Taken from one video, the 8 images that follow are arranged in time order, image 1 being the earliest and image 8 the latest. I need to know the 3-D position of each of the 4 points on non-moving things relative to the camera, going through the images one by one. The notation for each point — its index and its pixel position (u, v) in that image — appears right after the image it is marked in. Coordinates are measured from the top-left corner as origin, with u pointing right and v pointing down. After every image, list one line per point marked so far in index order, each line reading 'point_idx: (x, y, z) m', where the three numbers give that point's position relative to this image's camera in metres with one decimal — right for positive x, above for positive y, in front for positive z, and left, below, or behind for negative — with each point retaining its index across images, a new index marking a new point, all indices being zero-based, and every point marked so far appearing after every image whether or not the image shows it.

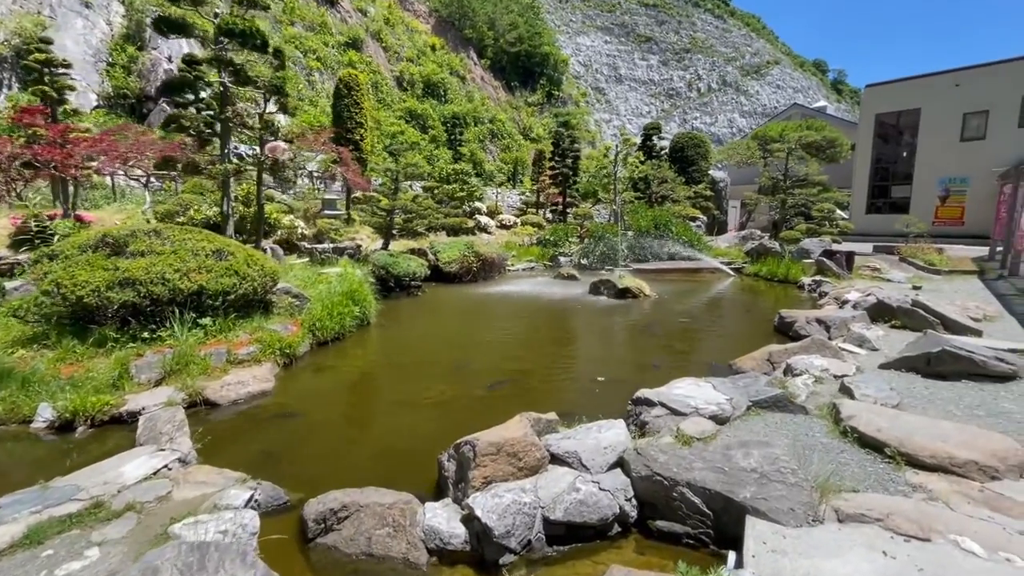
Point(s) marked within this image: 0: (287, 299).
0: (-3.3, -0.2, +7.0) m
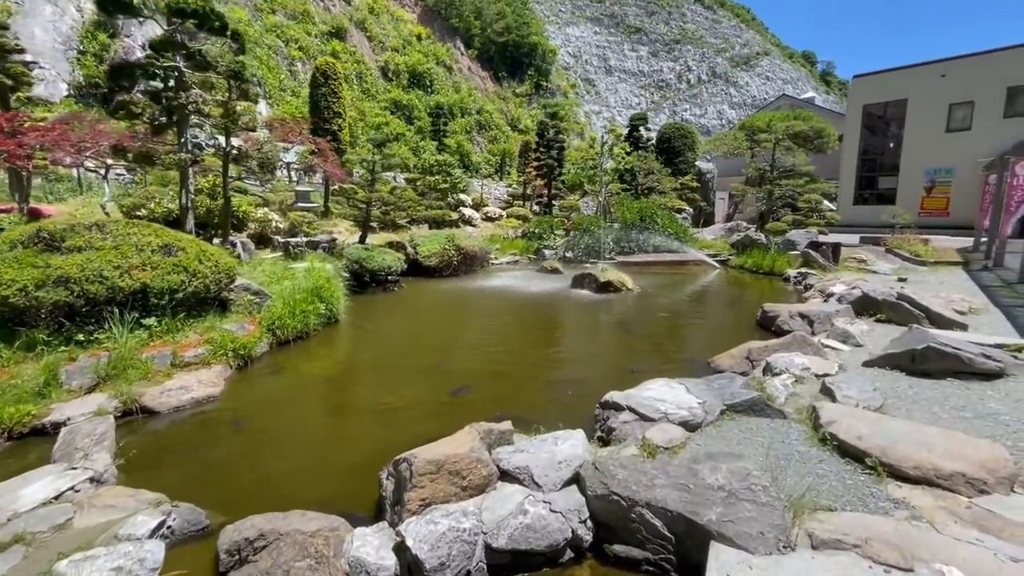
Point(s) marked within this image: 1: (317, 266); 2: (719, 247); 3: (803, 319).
0: (-3.7, -0.1, +6.7) m
1: (-4.0, +0.4, +9.4) m
2: (+7.7, +1.5, +17.7) m
3: (+4.2, -0.4, +6.9) m
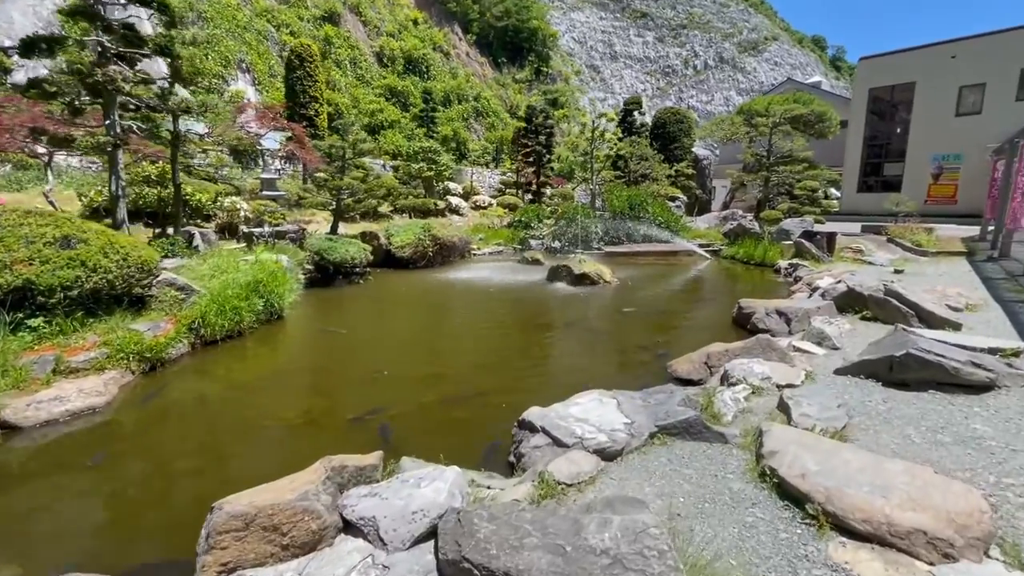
0: (-4.4, -0.1, +6.1) m
1: (-4.7, +0.6, +8.8) m
2: (+7.1, +1.8, +17.0) m
3: (+3.5, -0.4, +6.3) m
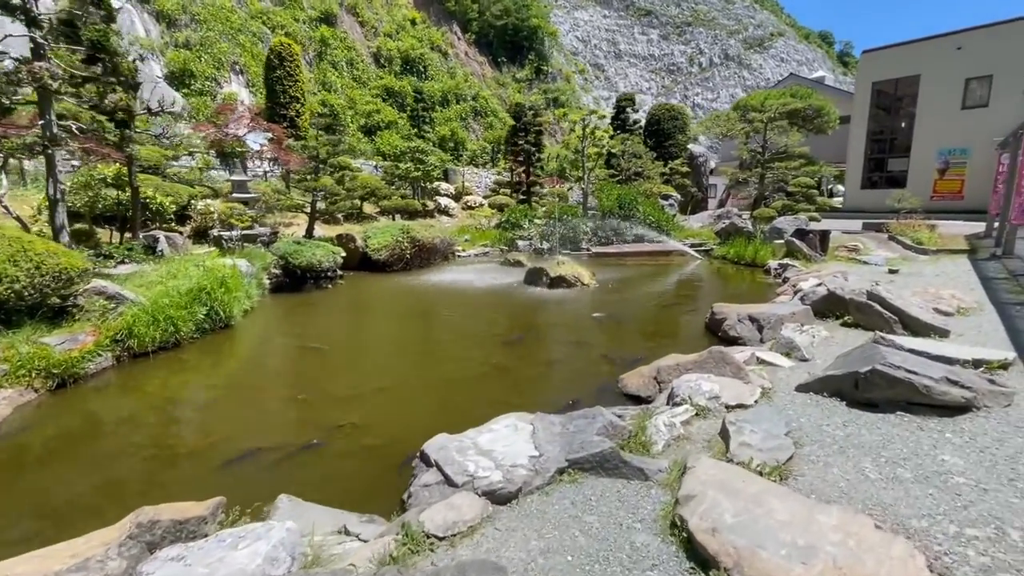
0: (-5.0, -0.2, +5.8) m
1: (-5.2, +0.4, +8.5) m
2: (+6.6, +1.8, +16.5) m
3: (+2.9, -0.4, +5.8) m
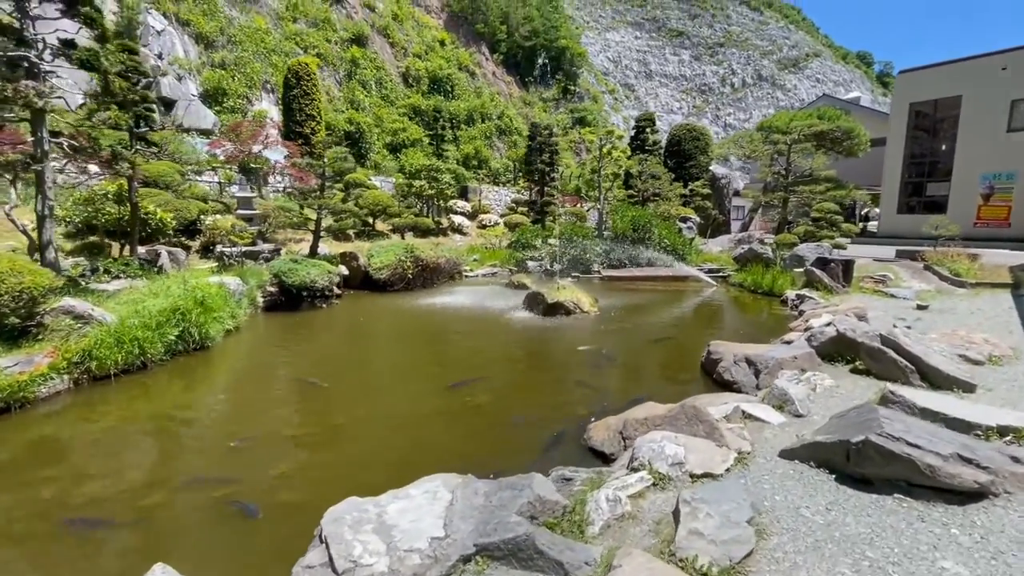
0: (-5.3, -0.4, +5.7) m
1: (-5.4, +0.1, +8.4) m
2: (+7.0, +0.9, +15.8) m
3: (+2.6, -0.9, +5.3) m
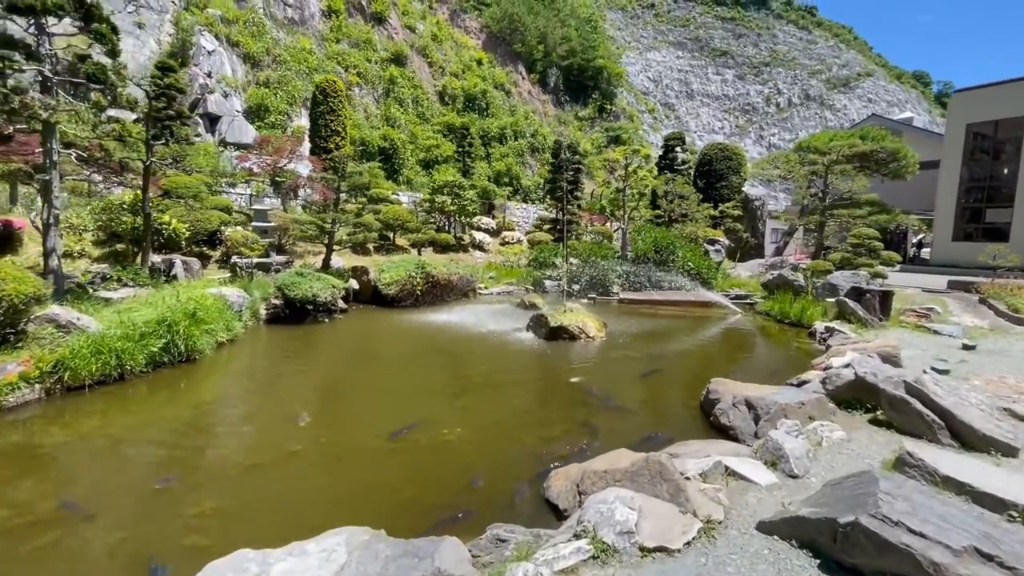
0: (-5.5, -0.5, +5.7) m
1: (-5.4, -0.1, +8.4) m
2: (+7.5, +0.1, +14.9) m
3: (+2.3, -1.2, +4.7) m
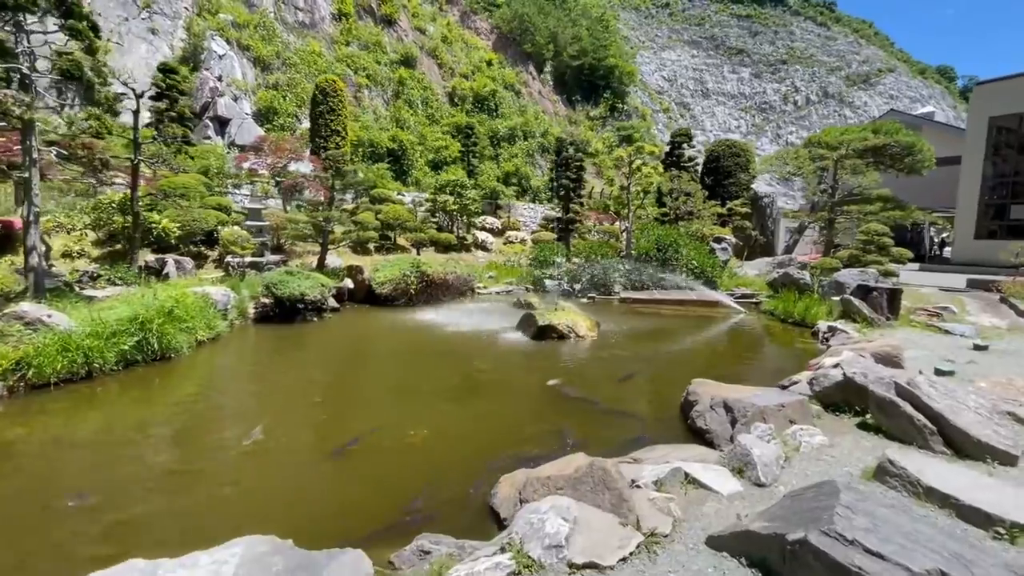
0: (-5.8, -0.5, +5.6) m
1: (-5.6, 0.0, +8.4) m
2: (+7.4, +0.1, +14.5) m
3: (+2.0, -1.2, +4.4) m
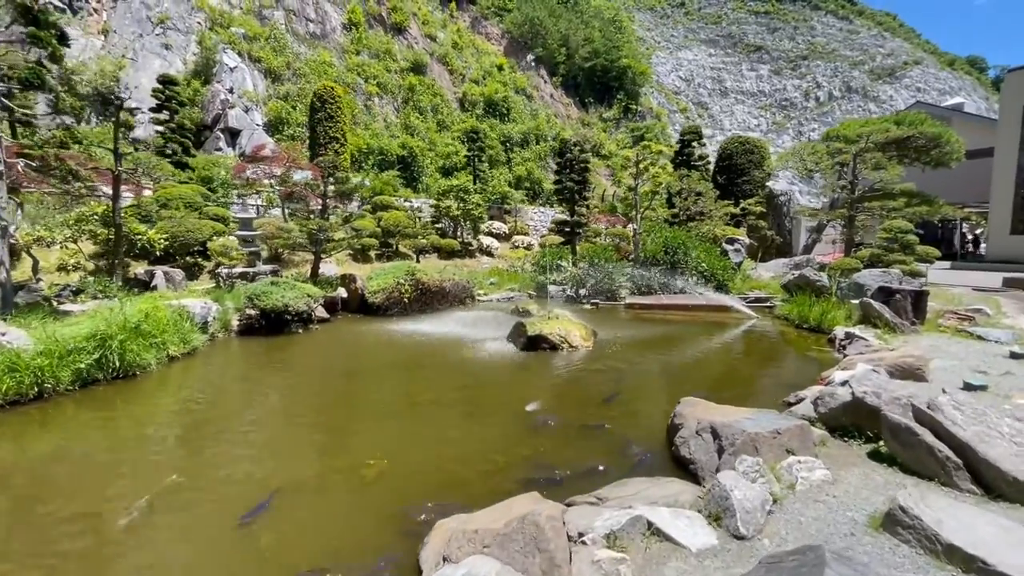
0: (-6.2, -0.6, +5.4) m
1: (-5.8, -0.3, +8.1) m
2: (+7.4, 0.0, +13.7) m
3: (+1.6, -1.2, +3.8) m
